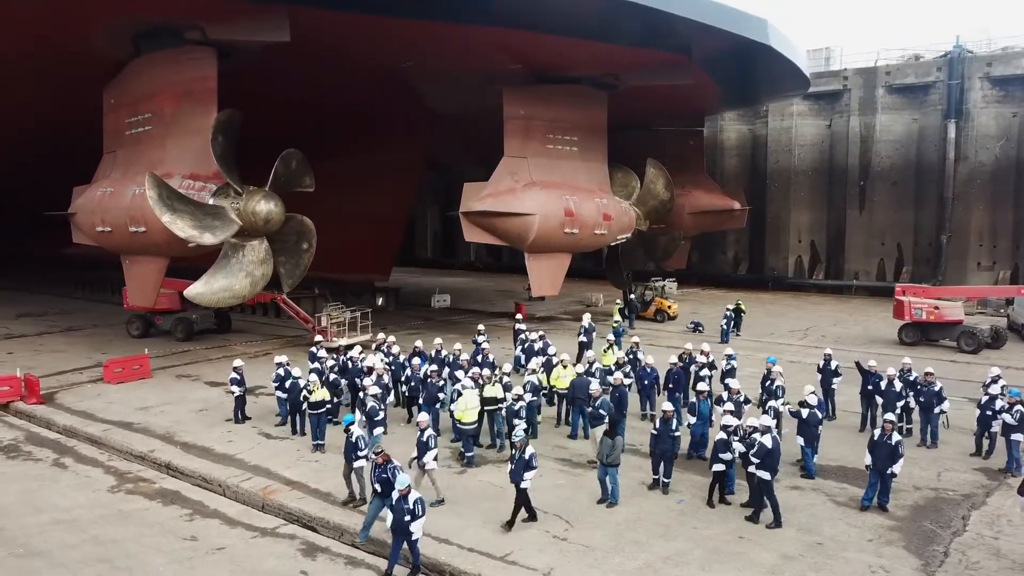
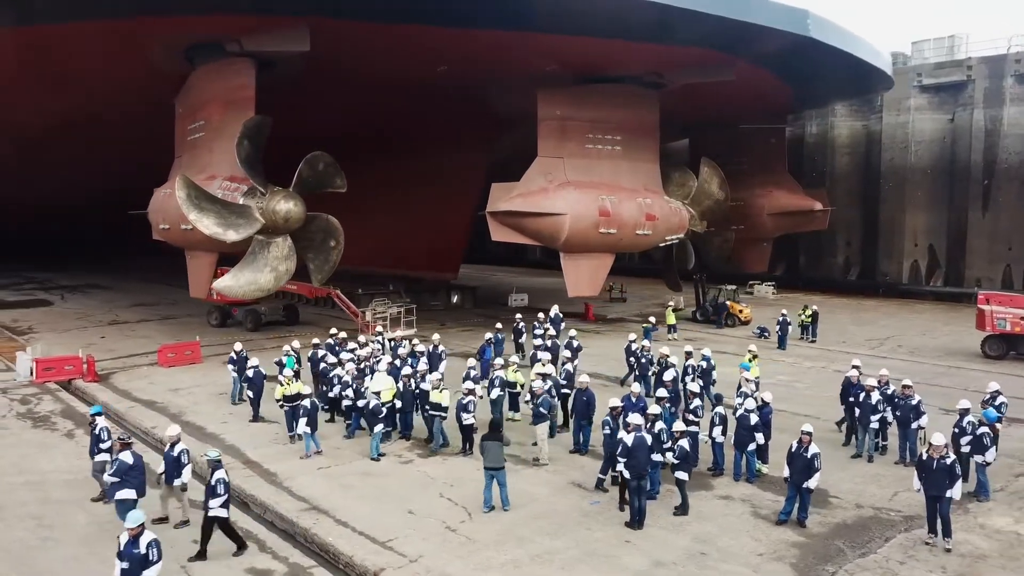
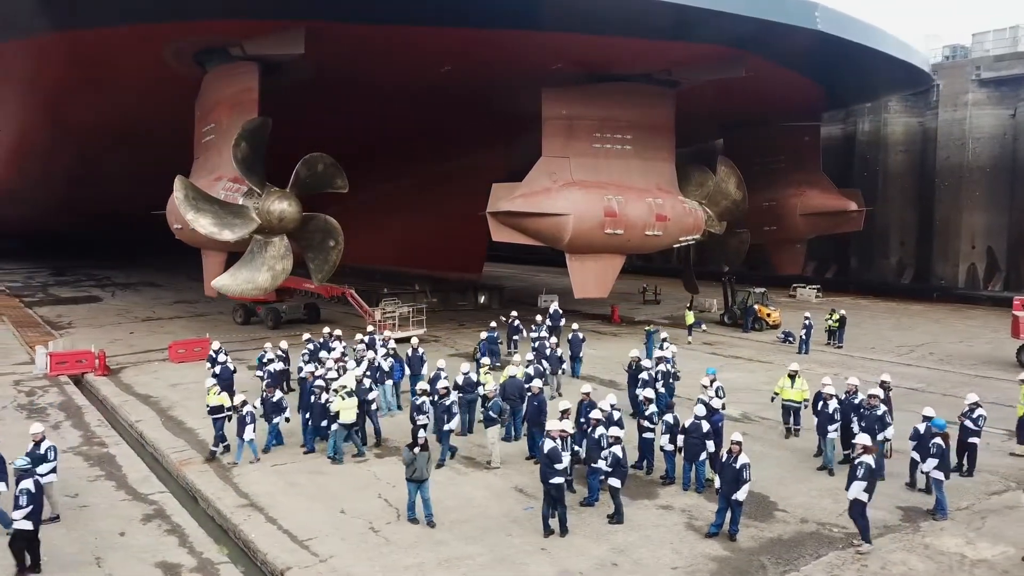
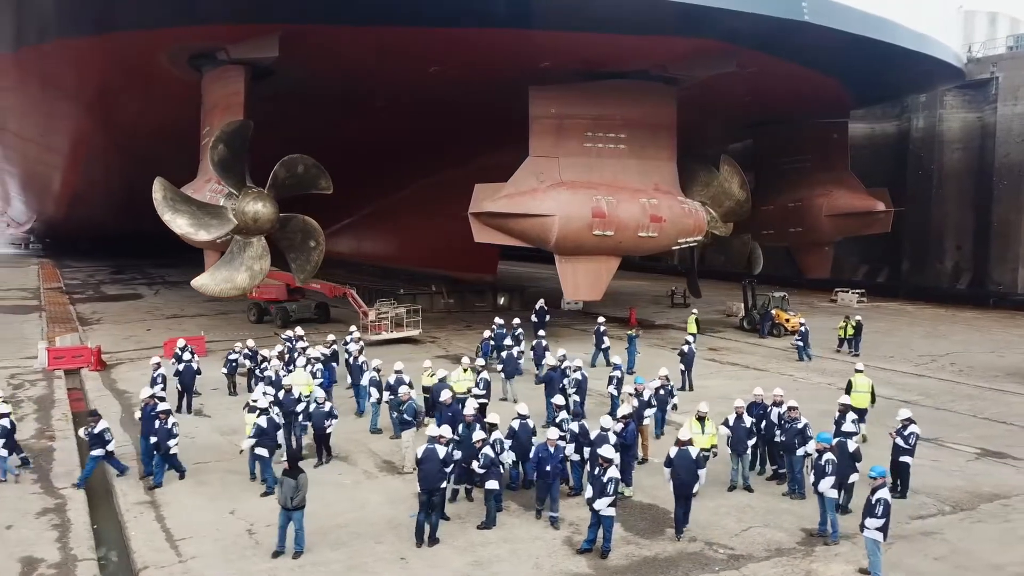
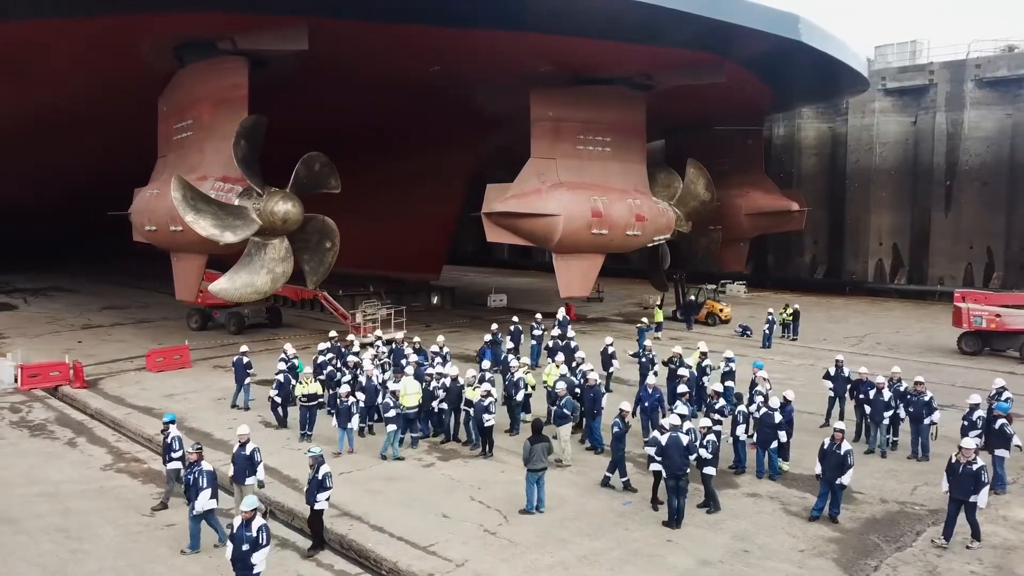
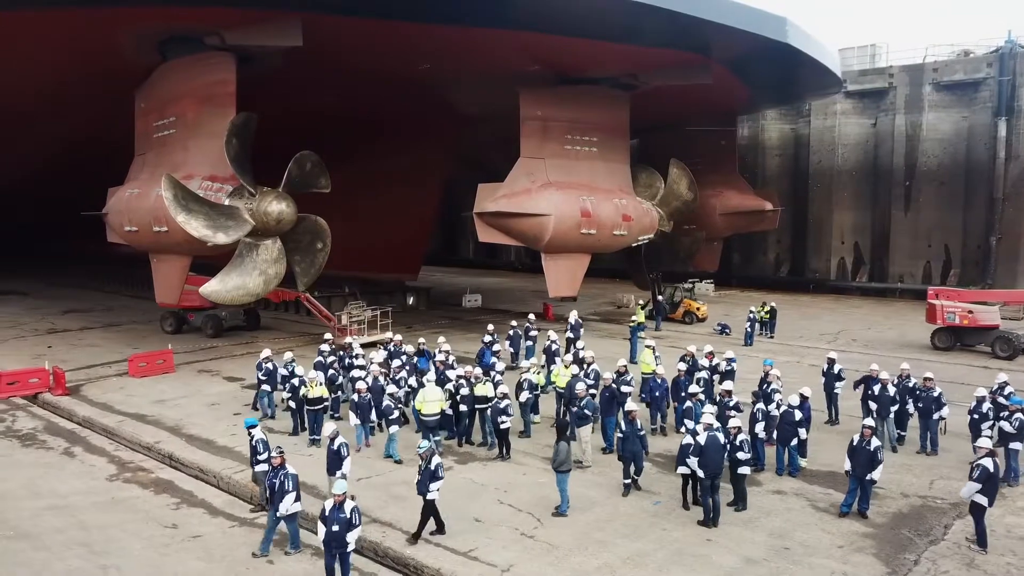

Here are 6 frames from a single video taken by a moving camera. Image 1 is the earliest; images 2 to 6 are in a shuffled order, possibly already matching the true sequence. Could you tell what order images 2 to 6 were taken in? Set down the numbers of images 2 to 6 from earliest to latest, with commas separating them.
6, 5, 2, 3, 4
